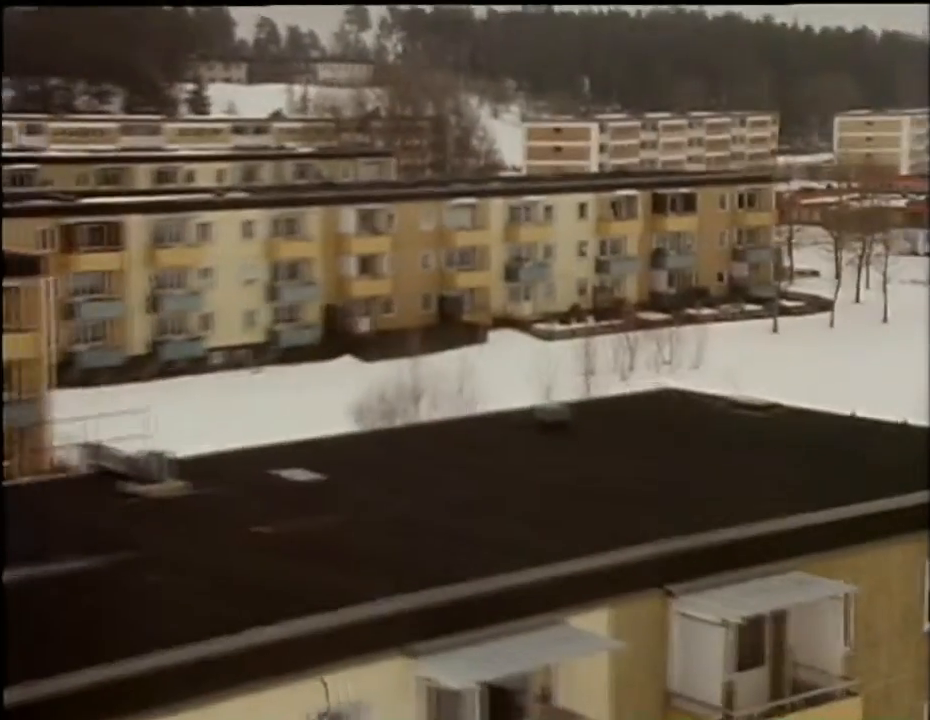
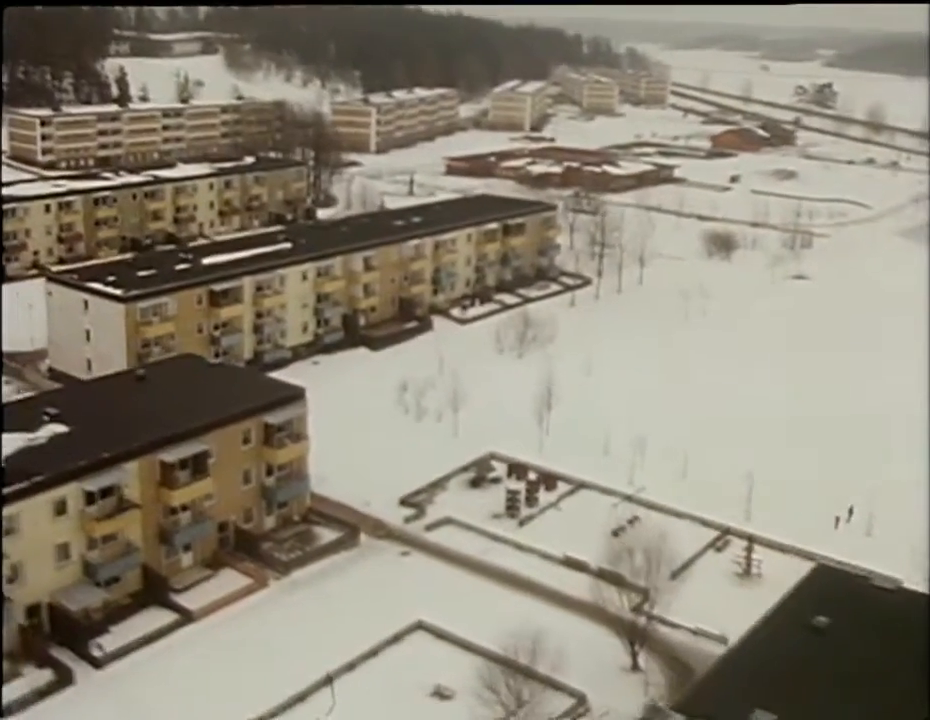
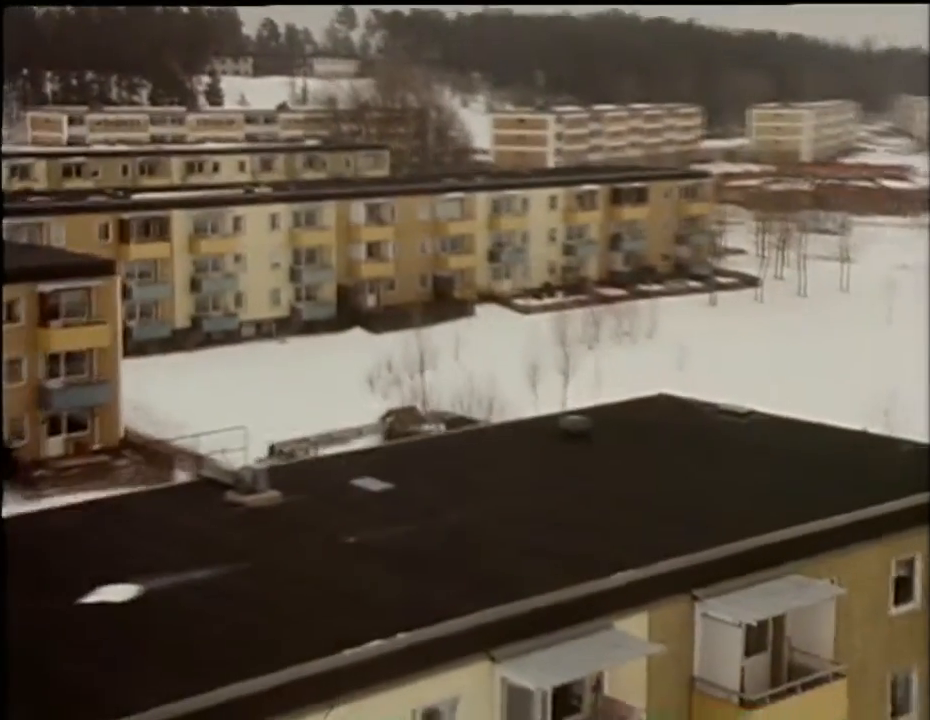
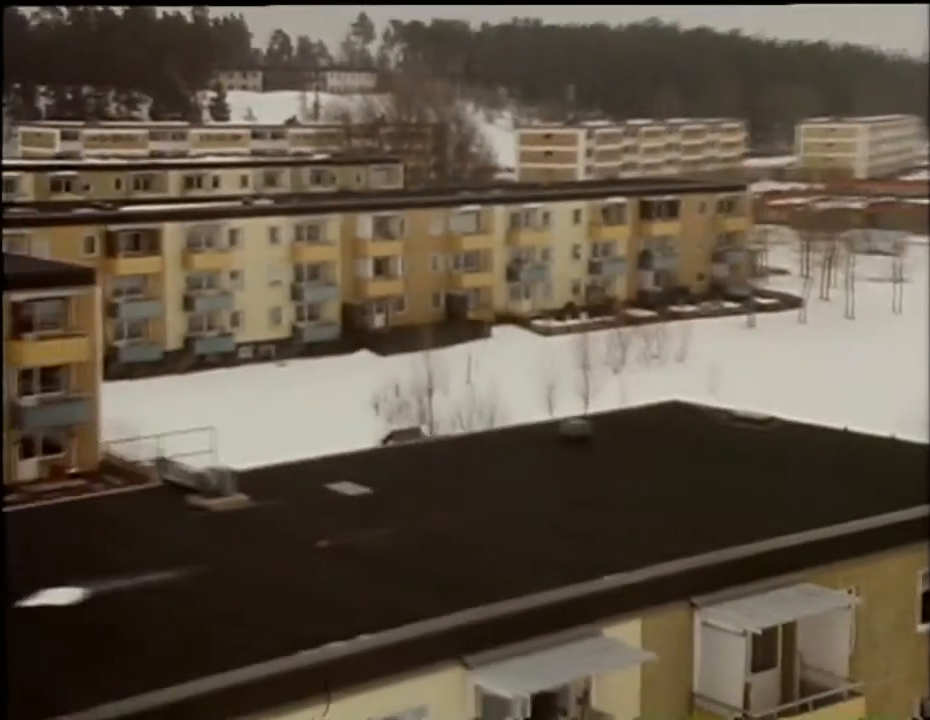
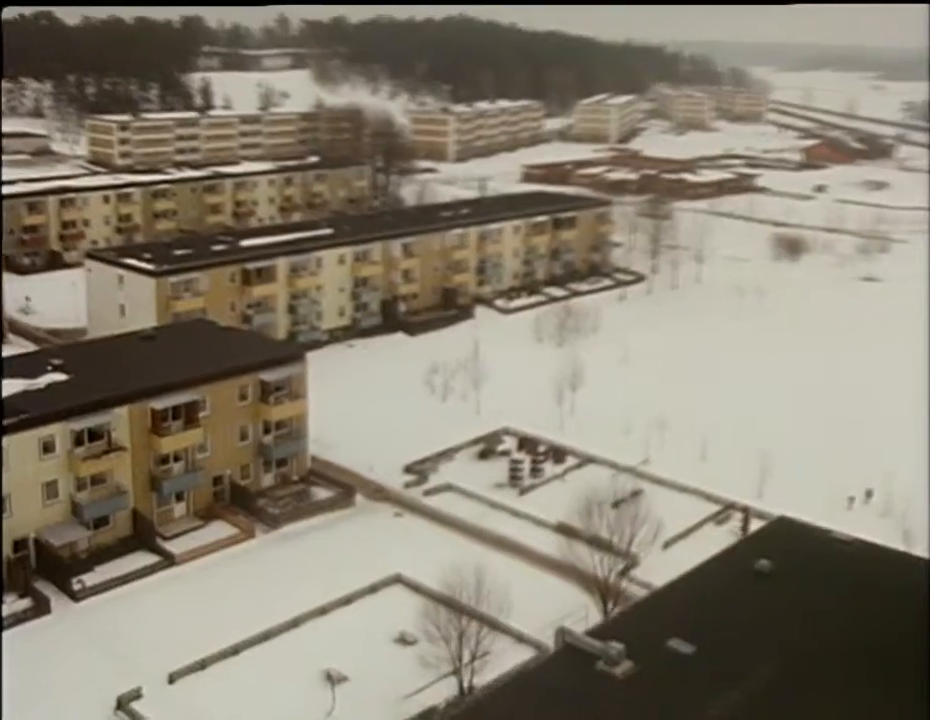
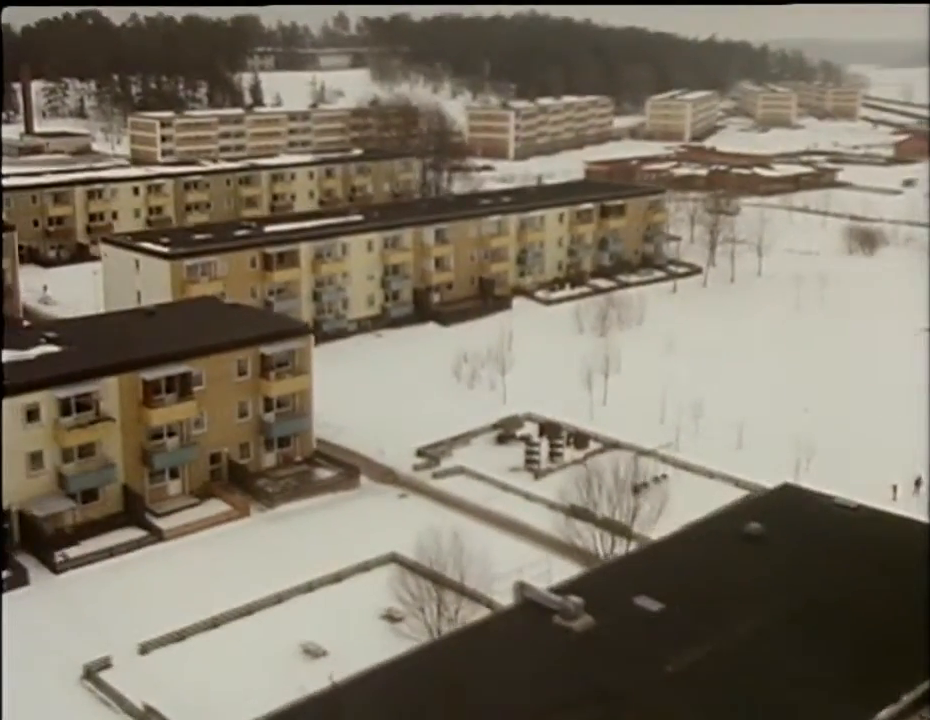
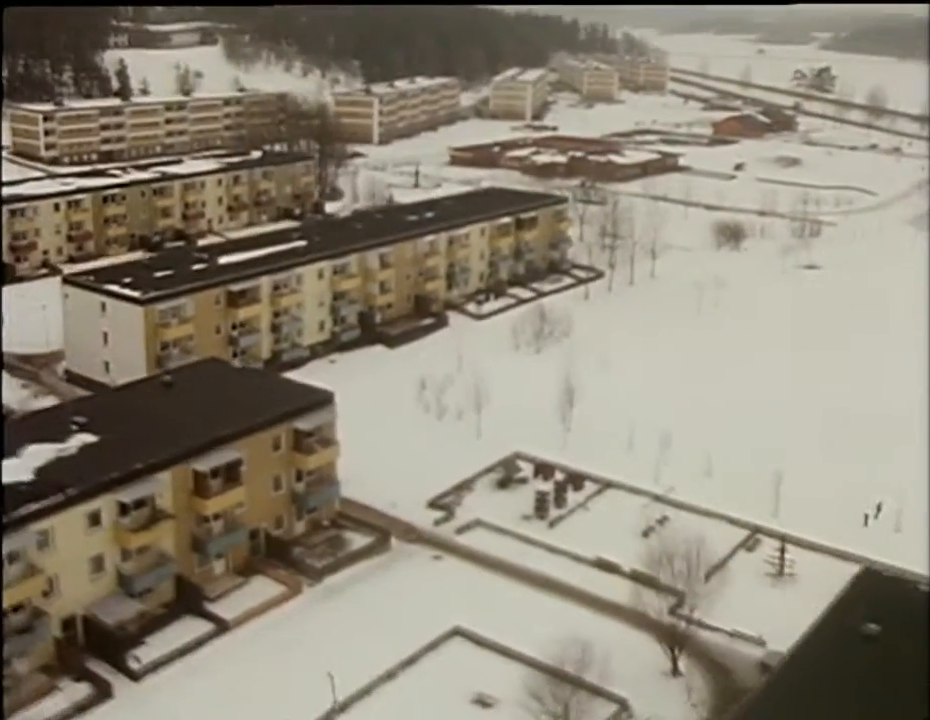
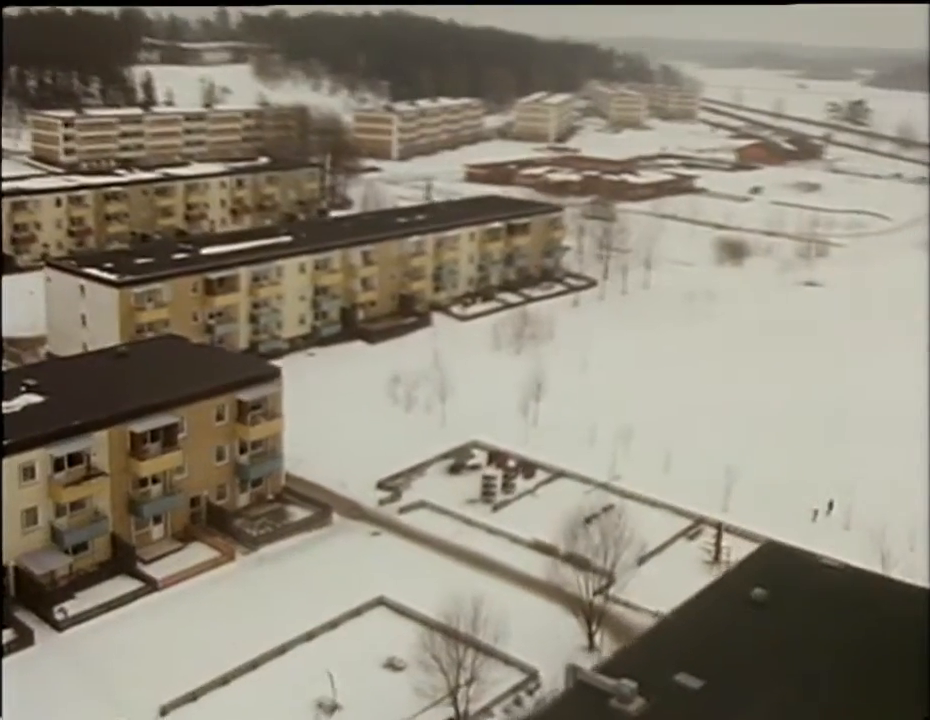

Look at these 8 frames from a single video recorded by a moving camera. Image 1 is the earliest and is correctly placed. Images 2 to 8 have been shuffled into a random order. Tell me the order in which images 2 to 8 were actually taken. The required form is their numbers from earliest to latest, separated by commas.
4, 3, 6, 5, 8, 2, 7
